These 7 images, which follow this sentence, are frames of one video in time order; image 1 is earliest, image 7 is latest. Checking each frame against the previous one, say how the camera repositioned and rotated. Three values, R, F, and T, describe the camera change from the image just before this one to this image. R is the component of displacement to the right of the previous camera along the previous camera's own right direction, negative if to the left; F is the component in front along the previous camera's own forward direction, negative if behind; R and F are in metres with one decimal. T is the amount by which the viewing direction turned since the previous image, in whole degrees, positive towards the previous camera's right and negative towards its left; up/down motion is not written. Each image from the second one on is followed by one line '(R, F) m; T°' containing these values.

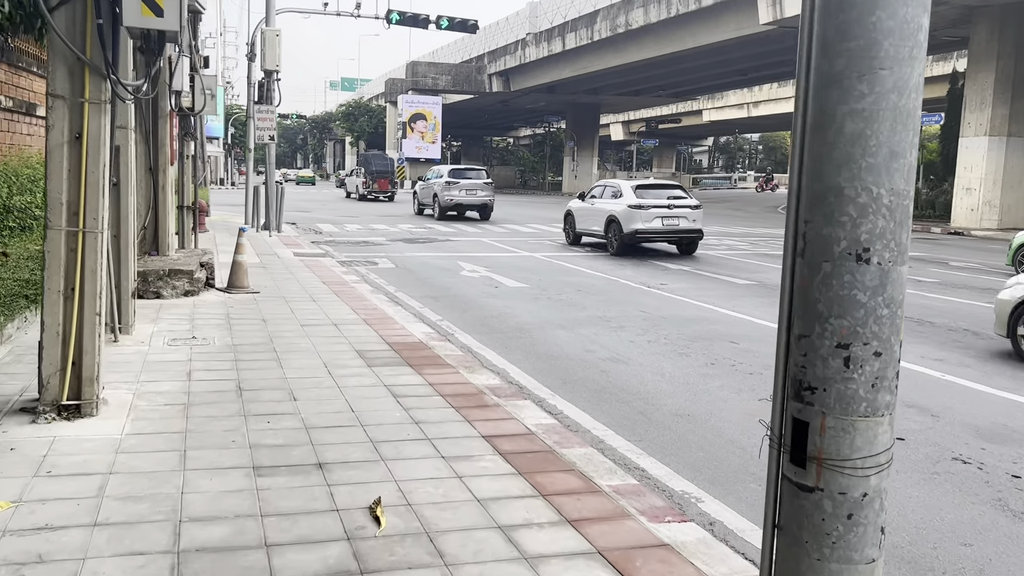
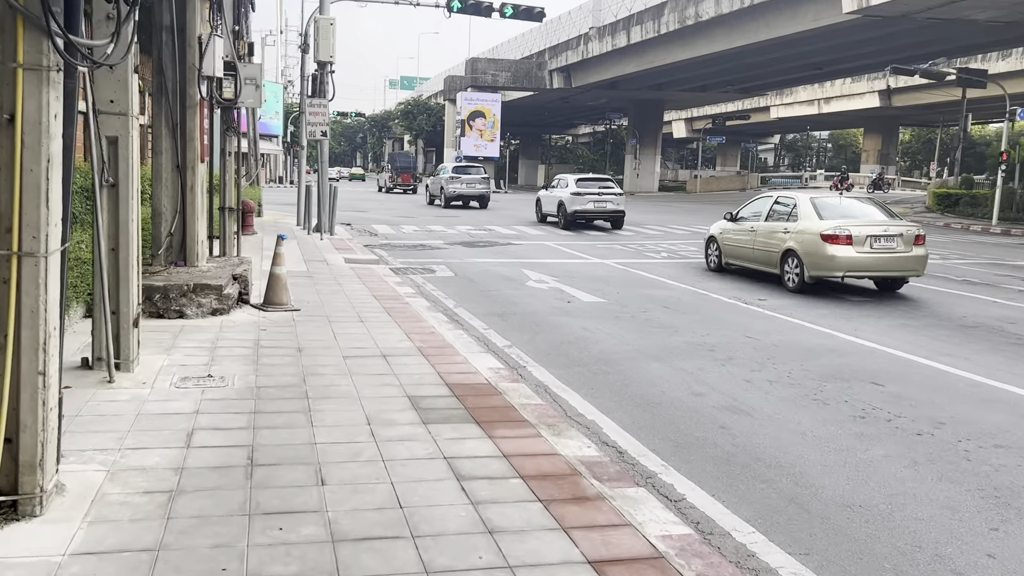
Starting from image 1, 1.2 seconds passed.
(-0.3, +1.6) m; -4°
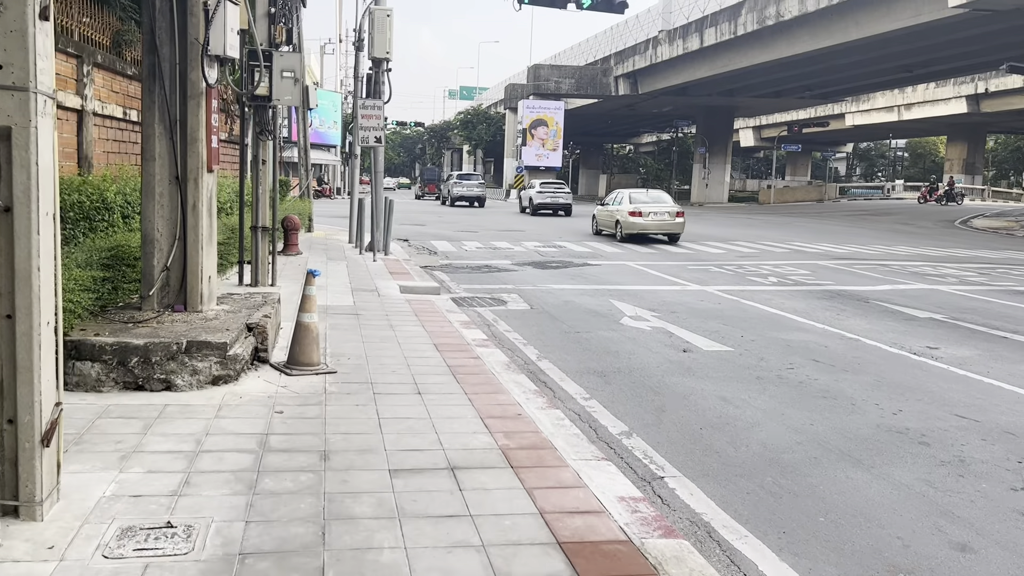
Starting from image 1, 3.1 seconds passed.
(-0.4, +2.4) m; -4°
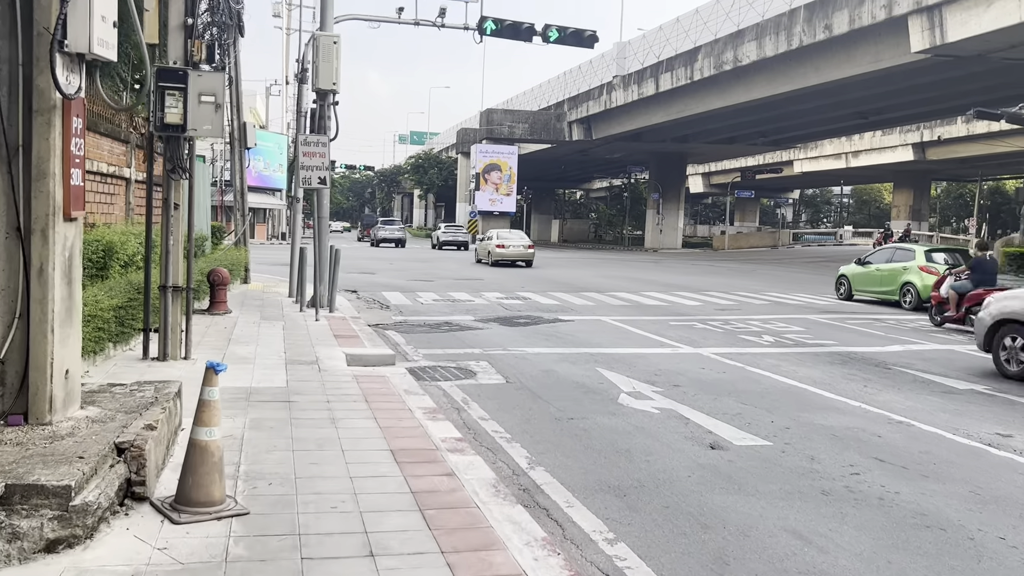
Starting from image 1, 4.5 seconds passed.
(-0.2, +1.9) m; +3°
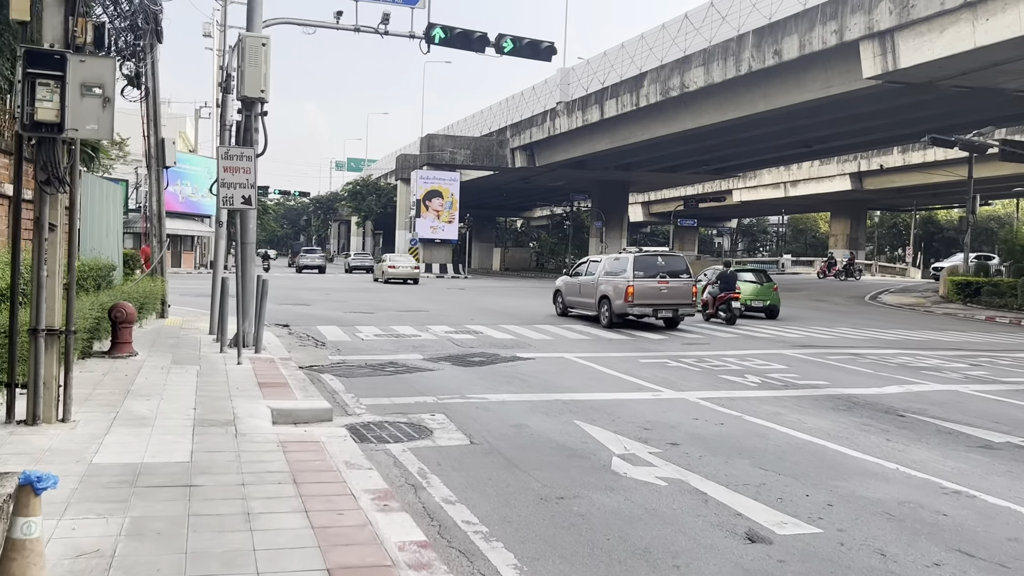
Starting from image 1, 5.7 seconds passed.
(-0.2, +1.7) m; +4°
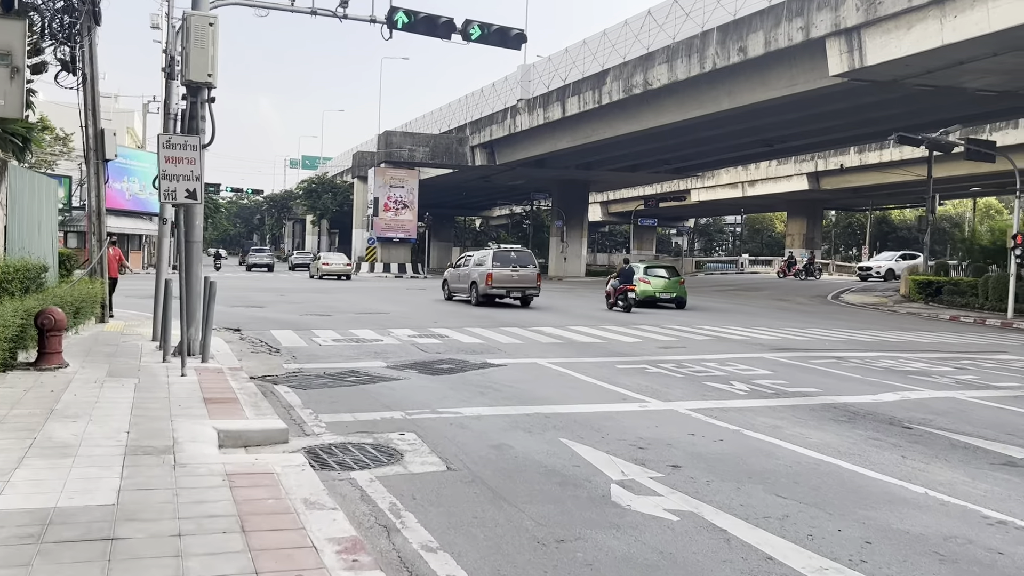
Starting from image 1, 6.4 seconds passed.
(-0.2, +0.9) m; +3°
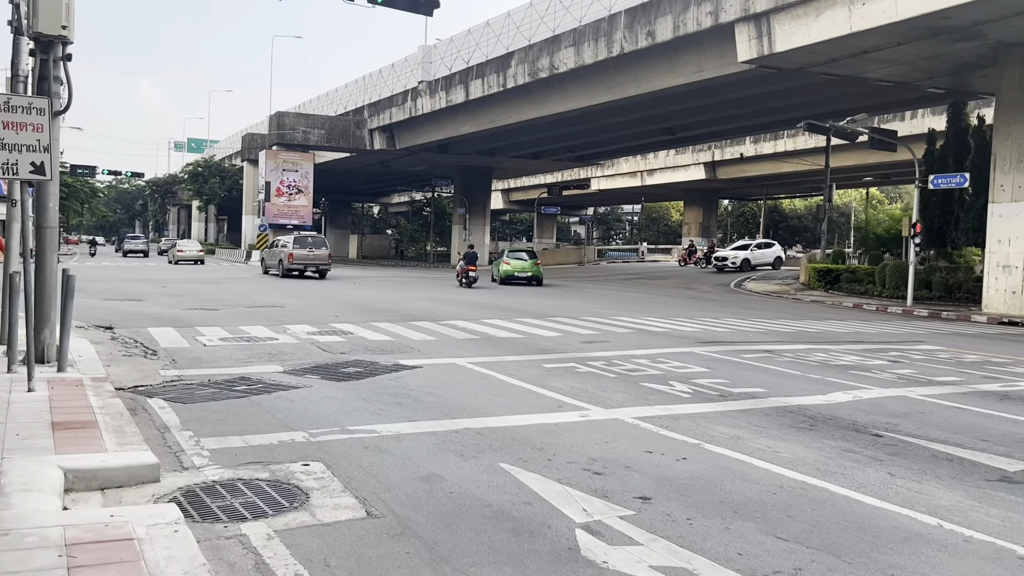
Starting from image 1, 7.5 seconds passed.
(-0.2, +1.4) m; +7°
